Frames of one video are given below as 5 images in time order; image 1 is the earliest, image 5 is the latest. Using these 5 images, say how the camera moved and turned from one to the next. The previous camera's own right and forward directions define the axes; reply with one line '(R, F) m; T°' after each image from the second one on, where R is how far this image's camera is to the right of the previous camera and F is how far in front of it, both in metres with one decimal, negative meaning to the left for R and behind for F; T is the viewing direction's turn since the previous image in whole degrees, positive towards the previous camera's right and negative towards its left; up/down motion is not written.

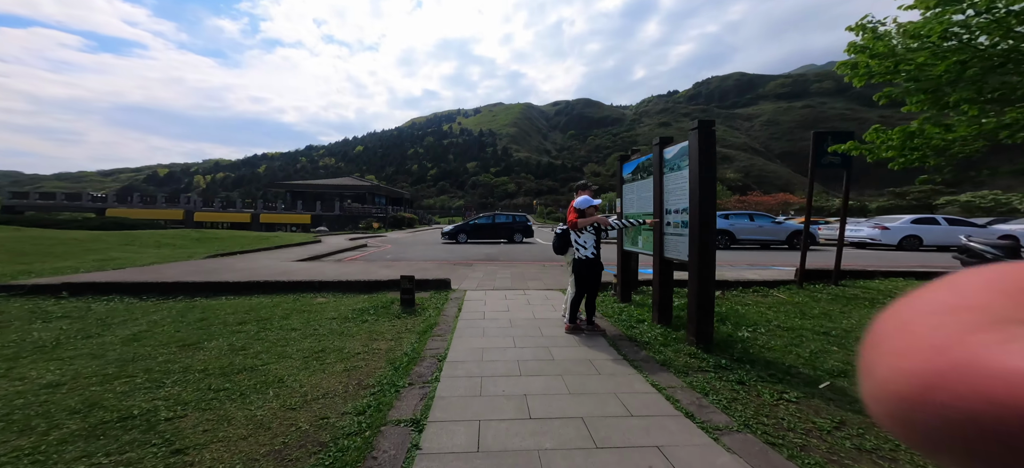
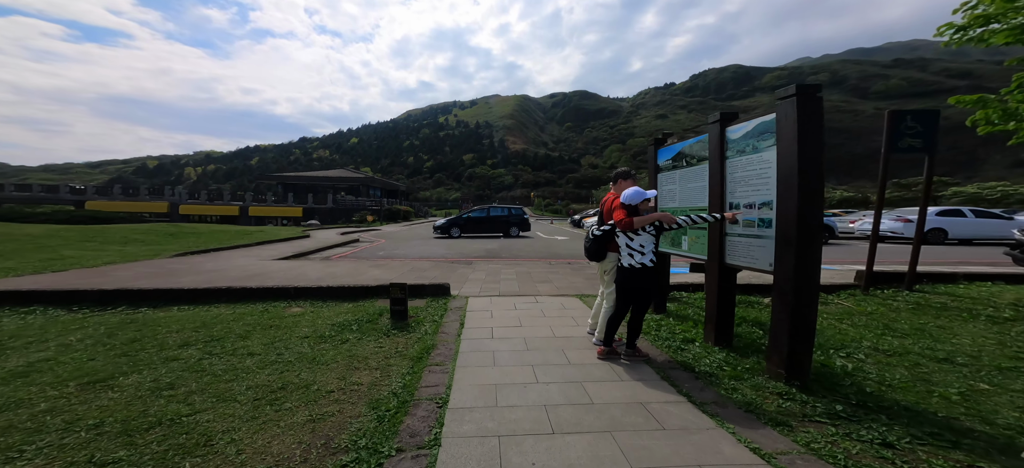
(-0.3, +1.2) m; +1°
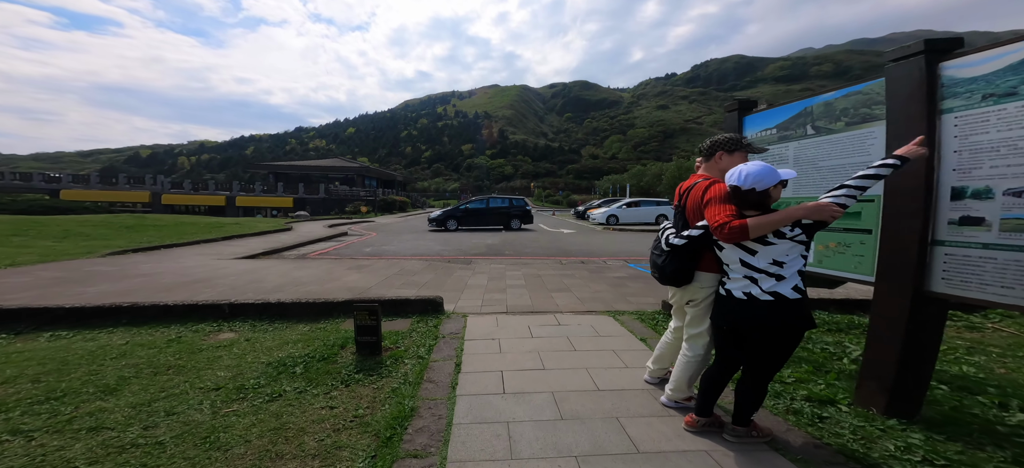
(-0.2, +1.7) m; 0°
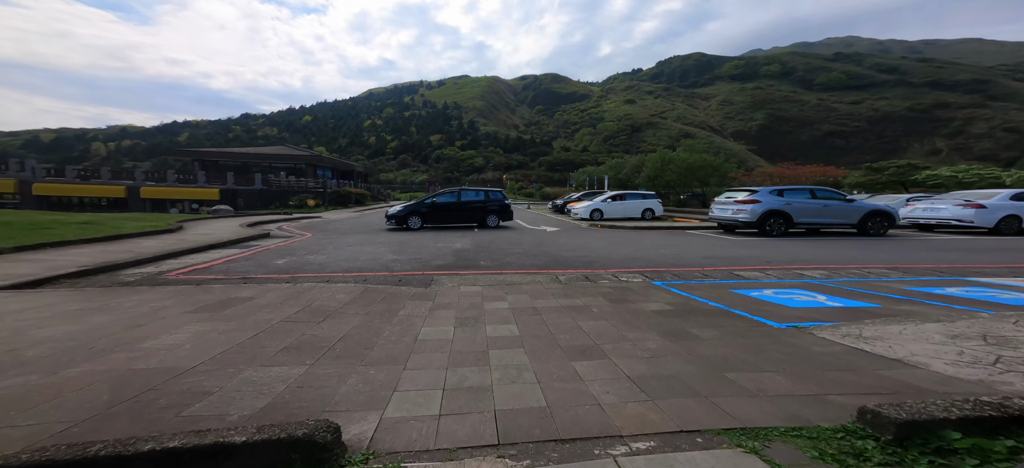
(-0.2, +3.2) m; +5°
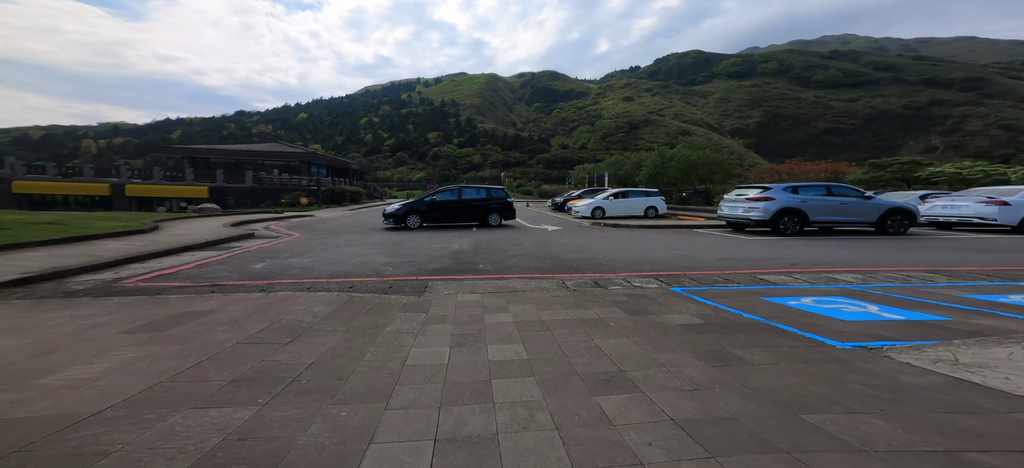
(-0.1, +0.7) m; 0°
